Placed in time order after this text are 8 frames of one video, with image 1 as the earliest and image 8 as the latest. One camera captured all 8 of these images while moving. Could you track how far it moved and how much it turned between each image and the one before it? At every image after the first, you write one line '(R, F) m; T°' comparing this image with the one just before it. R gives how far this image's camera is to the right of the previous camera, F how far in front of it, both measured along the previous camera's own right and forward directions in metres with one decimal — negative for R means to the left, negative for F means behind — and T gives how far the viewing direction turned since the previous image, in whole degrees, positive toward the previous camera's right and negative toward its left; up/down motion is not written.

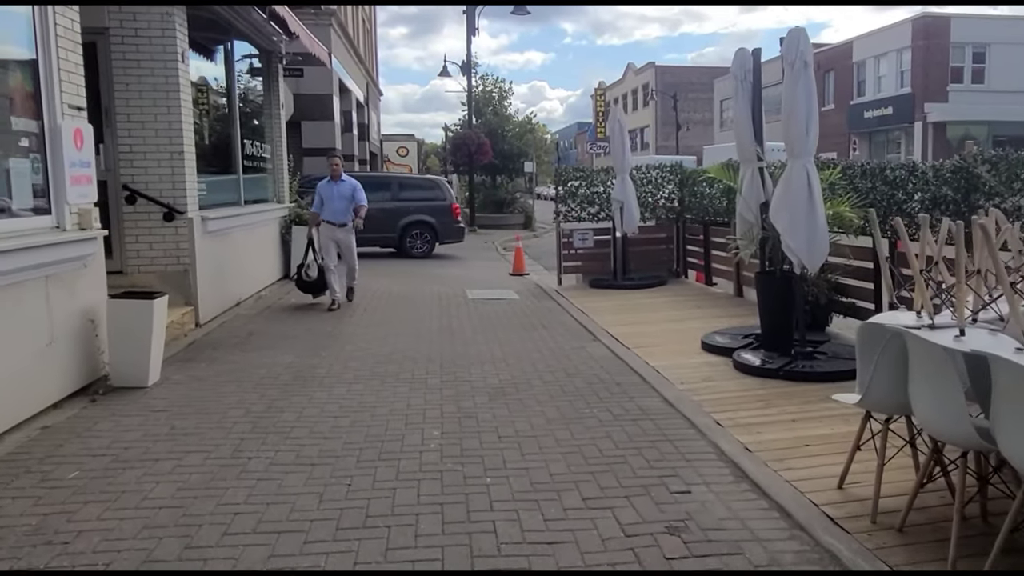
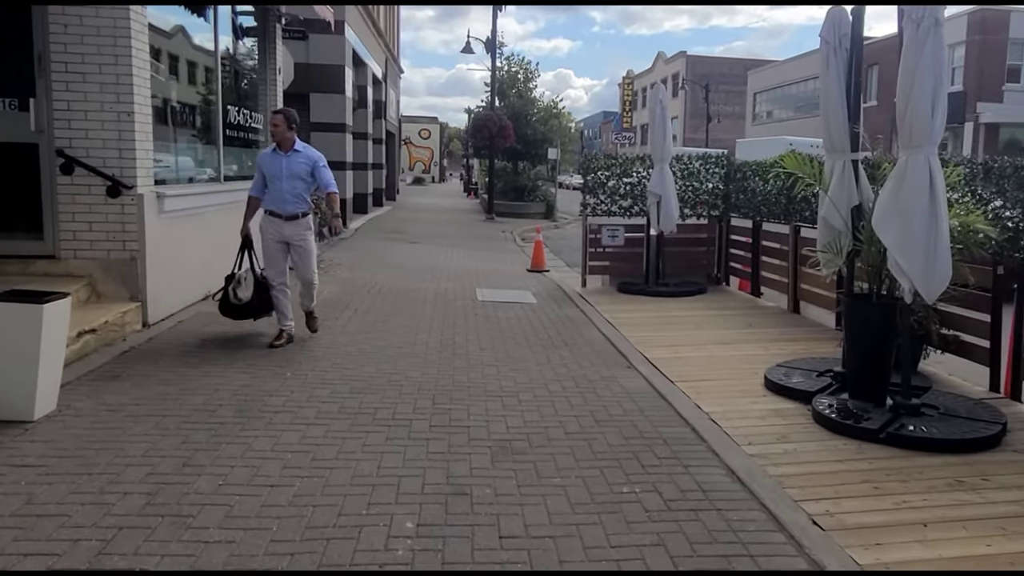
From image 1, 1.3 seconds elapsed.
(0.0, +1.6) m; -1°
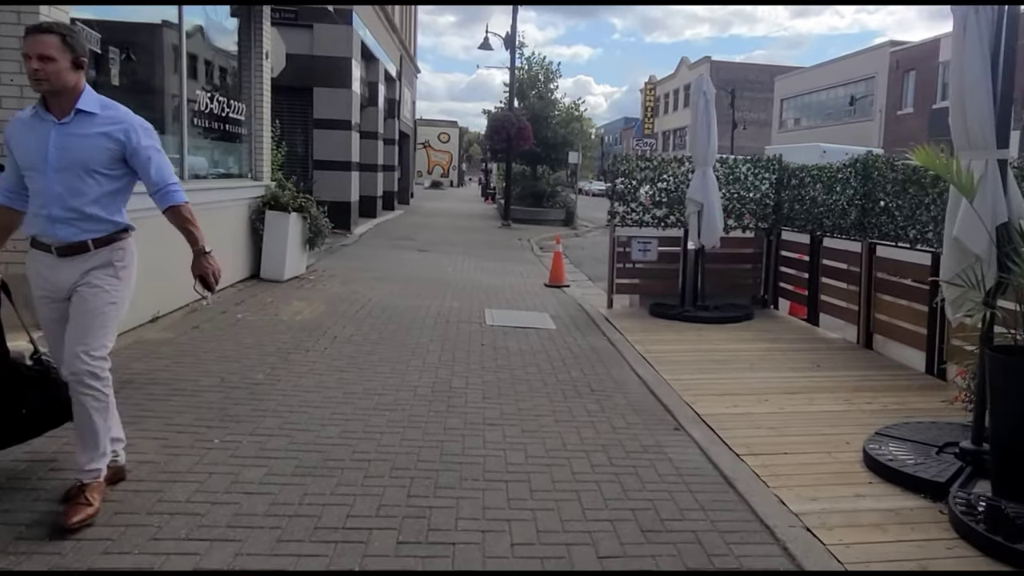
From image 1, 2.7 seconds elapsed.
(0.0, +1.7) m; -1°
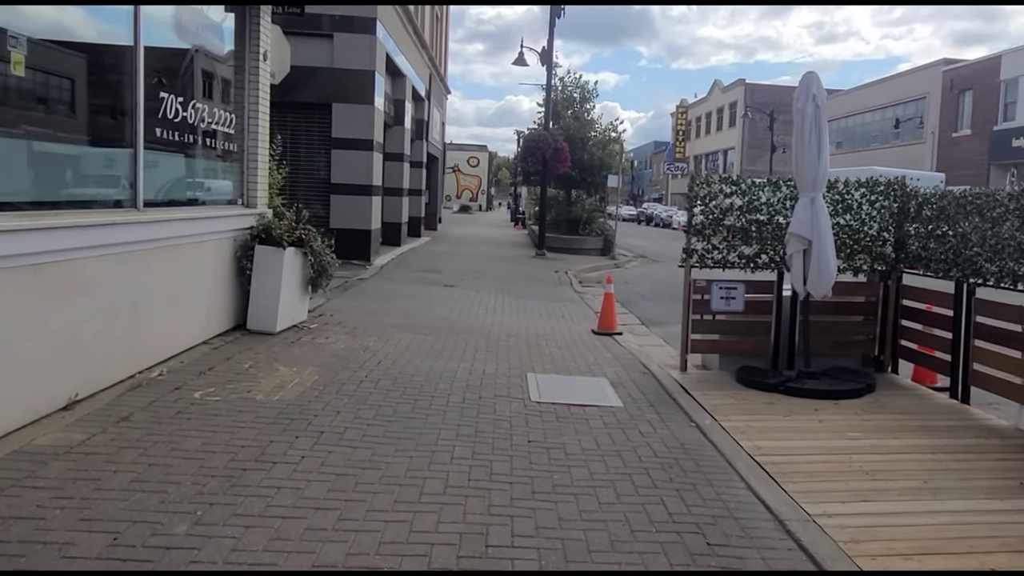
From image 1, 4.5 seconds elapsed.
(-0.2, +2.2) m; -2°
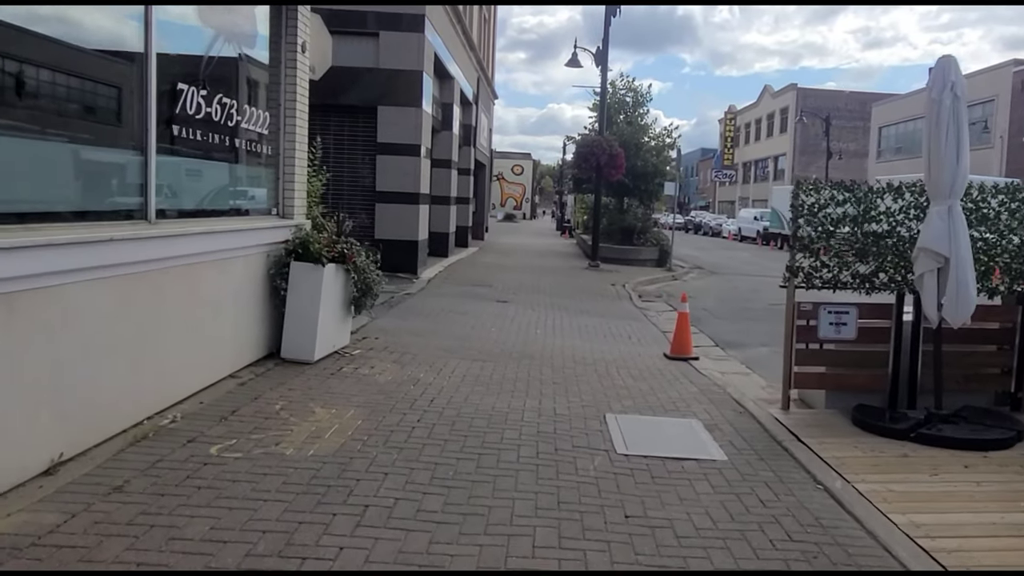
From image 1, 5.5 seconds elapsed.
(-0.3, +1.2) m; -3°
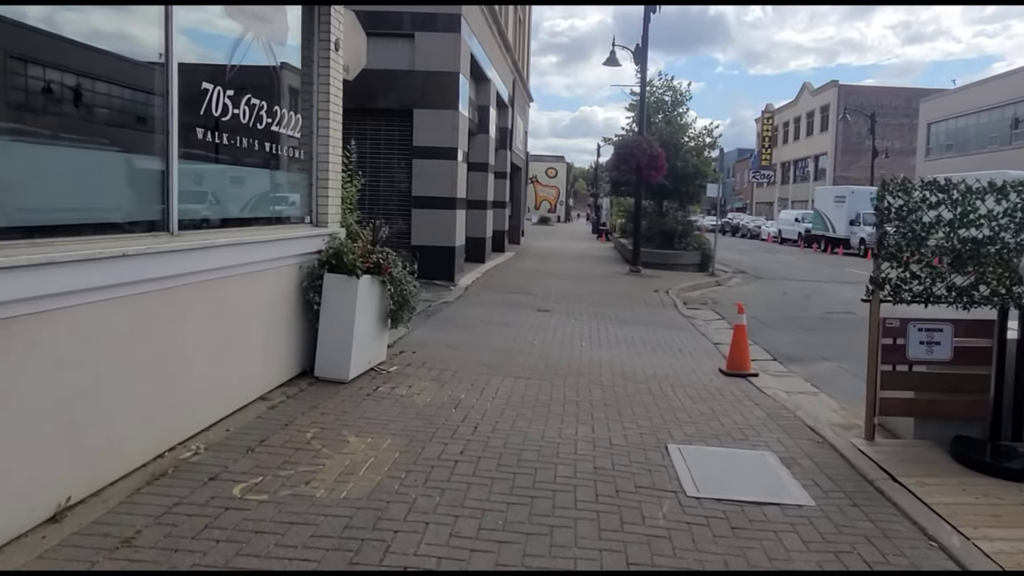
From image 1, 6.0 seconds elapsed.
(-0.2, +0.6) m; -2°
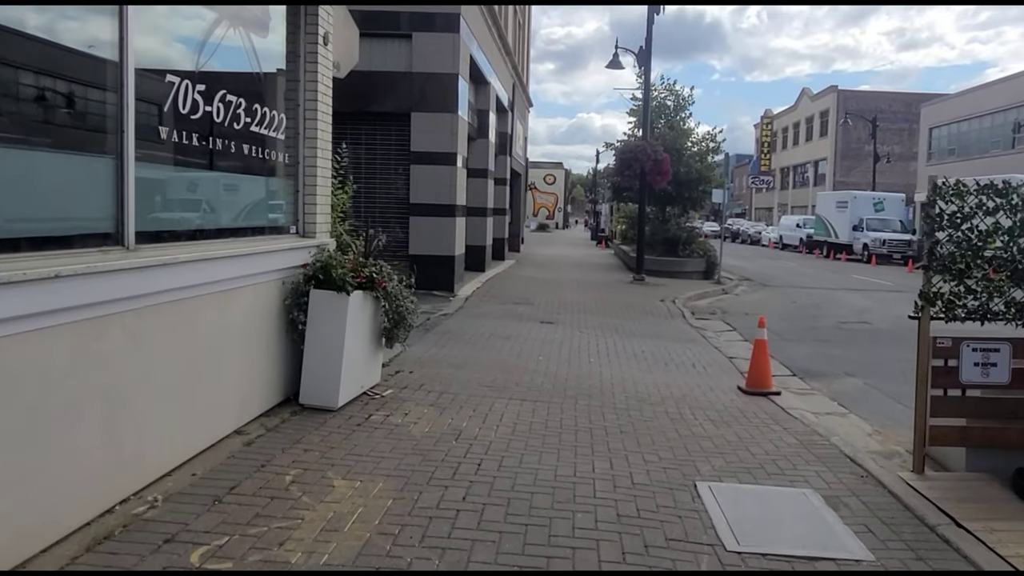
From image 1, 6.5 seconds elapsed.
(-0.1, +0.7) m; 0°
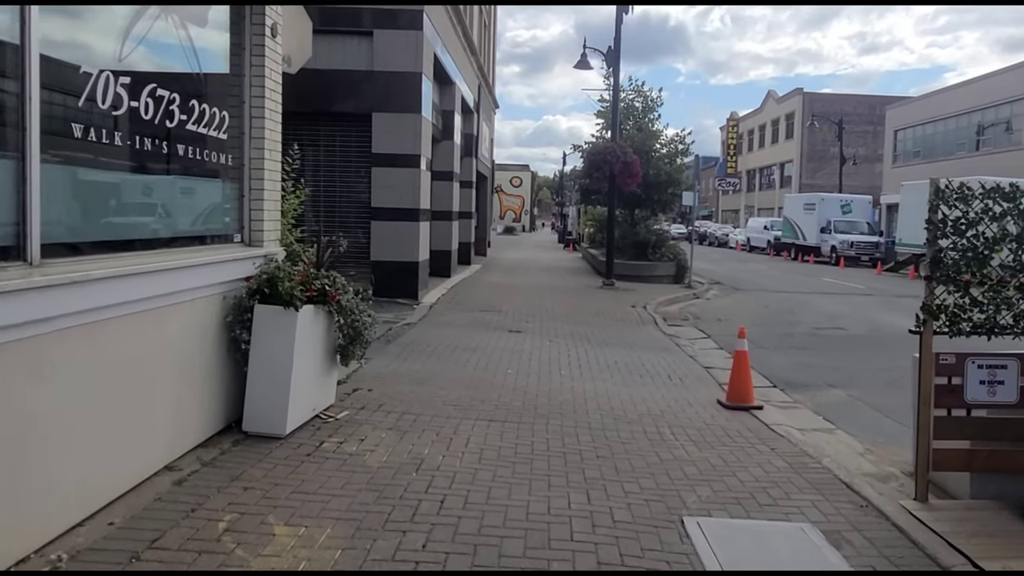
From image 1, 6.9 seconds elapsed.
(0.0, +0.6) m; +2°
